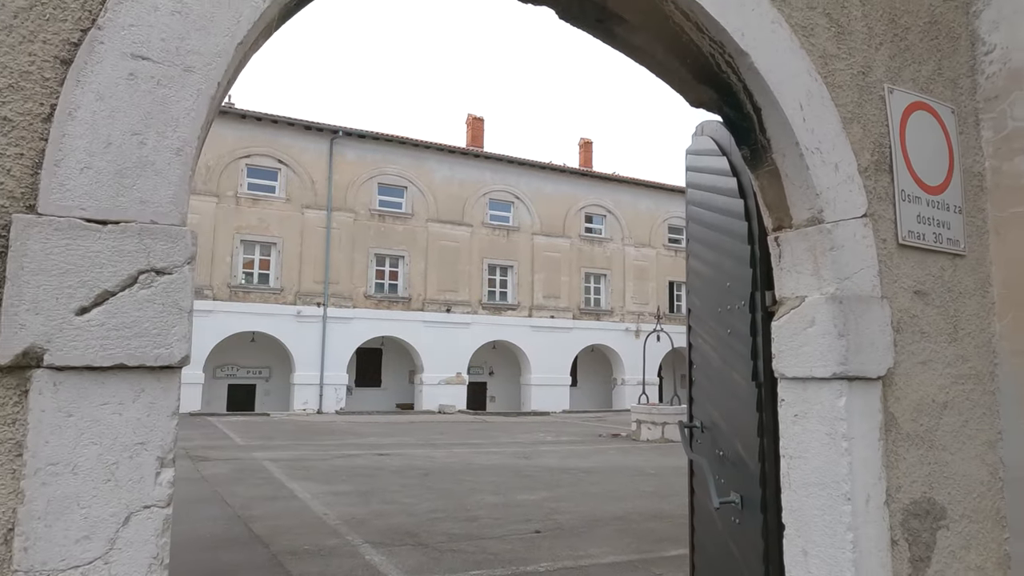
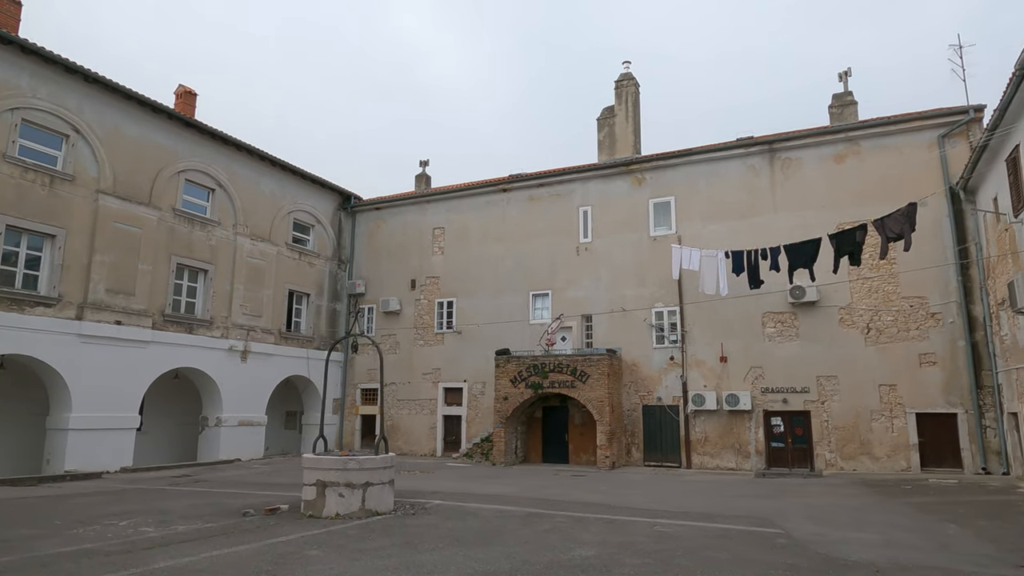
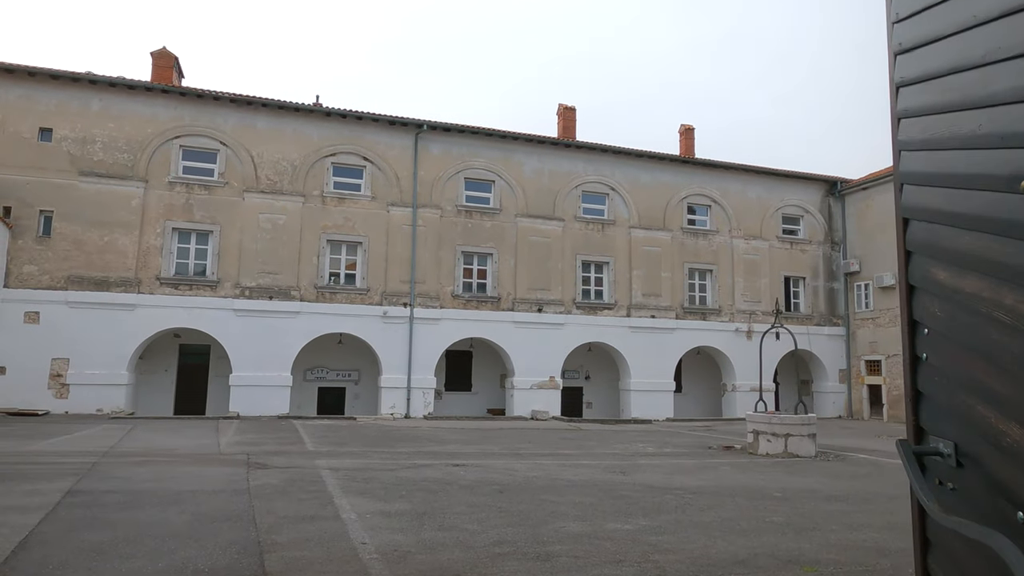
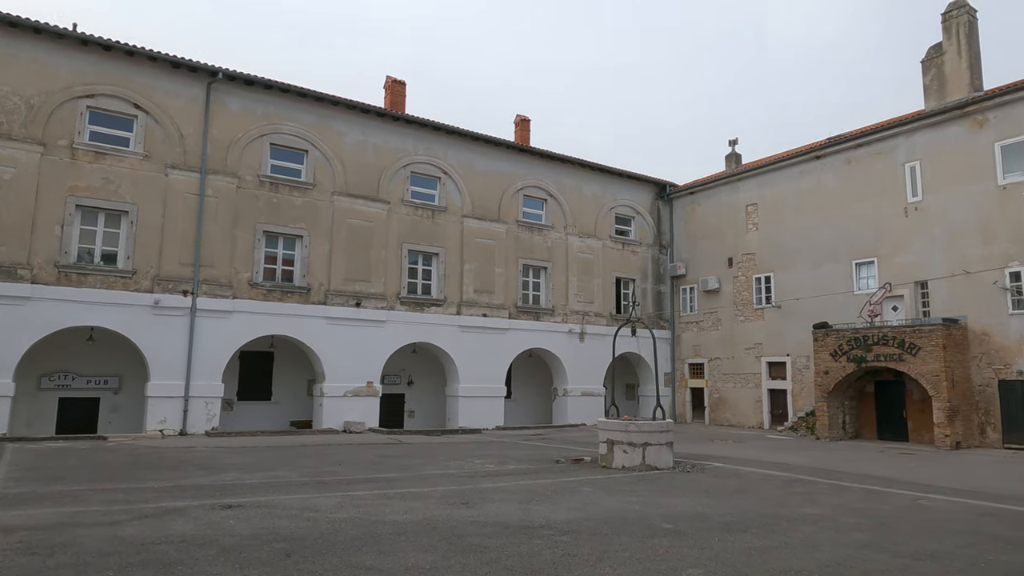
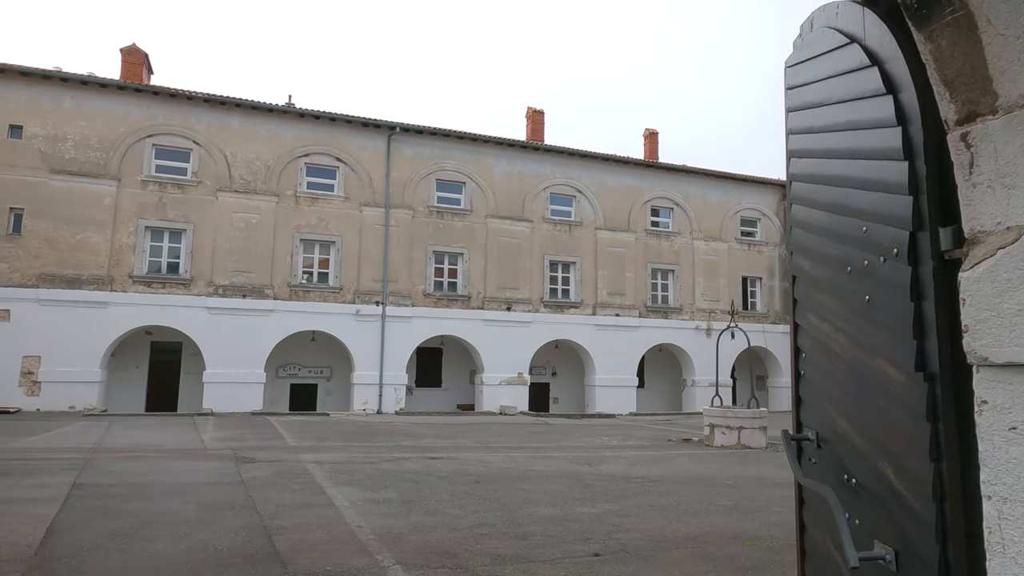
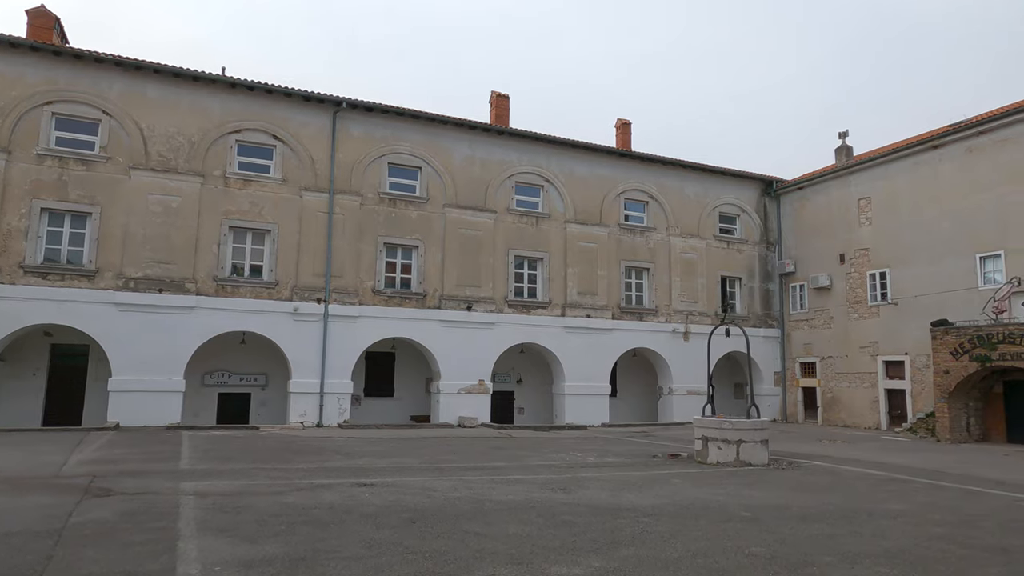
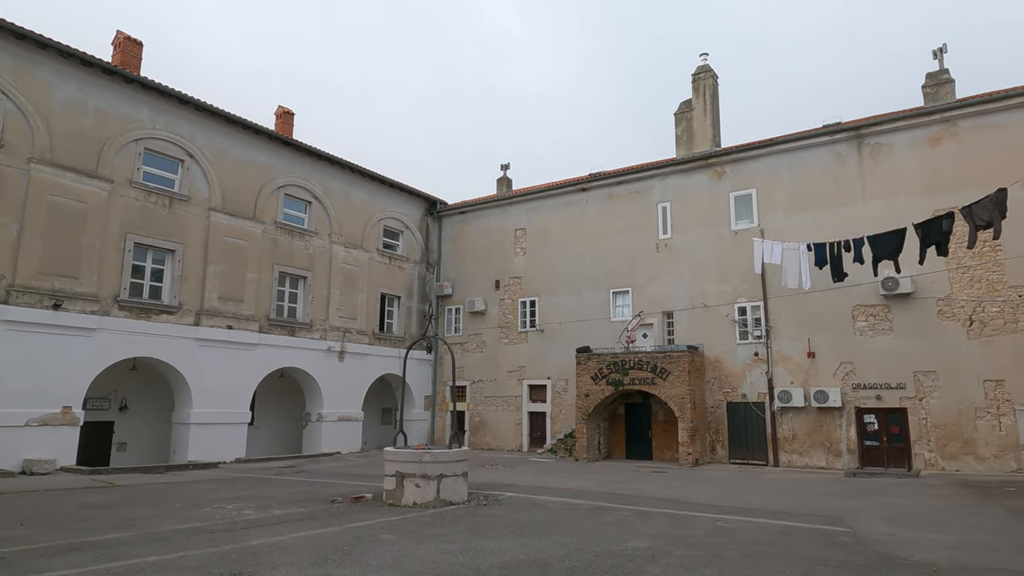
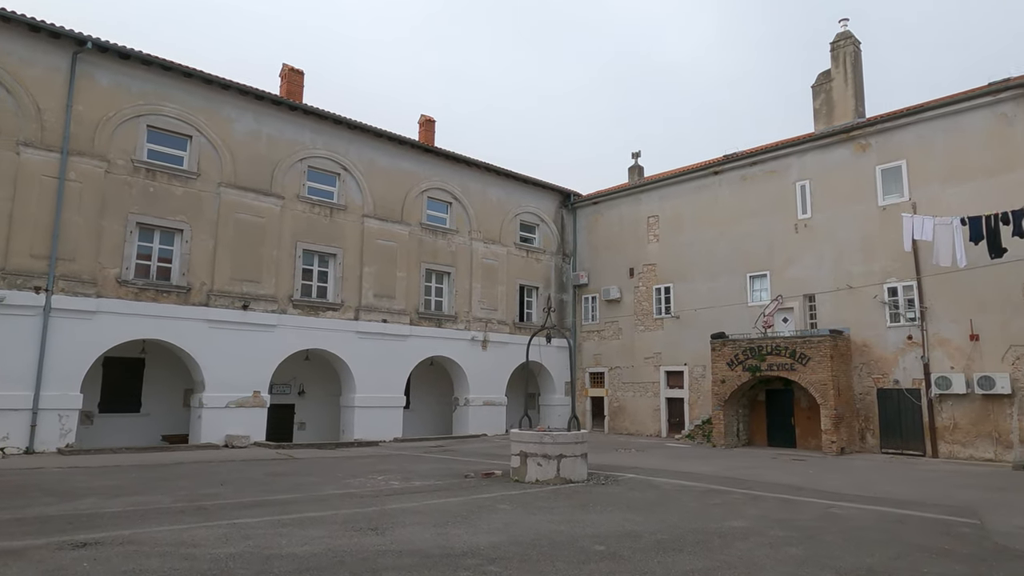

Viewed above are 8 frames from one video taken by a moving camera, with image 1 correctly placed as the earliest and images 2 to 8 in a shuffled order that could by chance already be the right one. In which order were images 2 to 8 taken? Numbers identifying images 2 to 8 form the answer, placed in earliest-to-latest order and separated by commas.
5, 3, 6, 4, 8, 7, 2
